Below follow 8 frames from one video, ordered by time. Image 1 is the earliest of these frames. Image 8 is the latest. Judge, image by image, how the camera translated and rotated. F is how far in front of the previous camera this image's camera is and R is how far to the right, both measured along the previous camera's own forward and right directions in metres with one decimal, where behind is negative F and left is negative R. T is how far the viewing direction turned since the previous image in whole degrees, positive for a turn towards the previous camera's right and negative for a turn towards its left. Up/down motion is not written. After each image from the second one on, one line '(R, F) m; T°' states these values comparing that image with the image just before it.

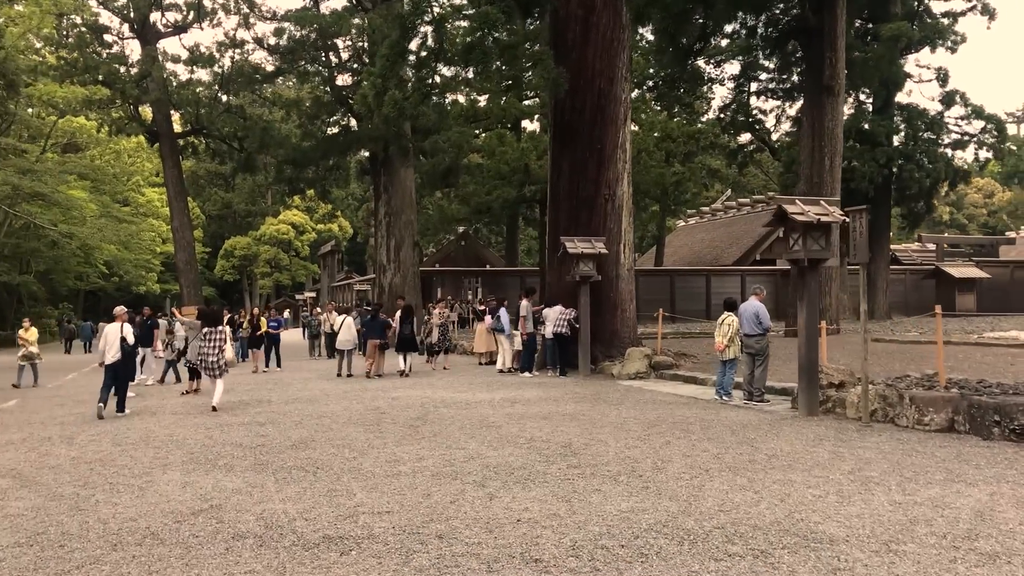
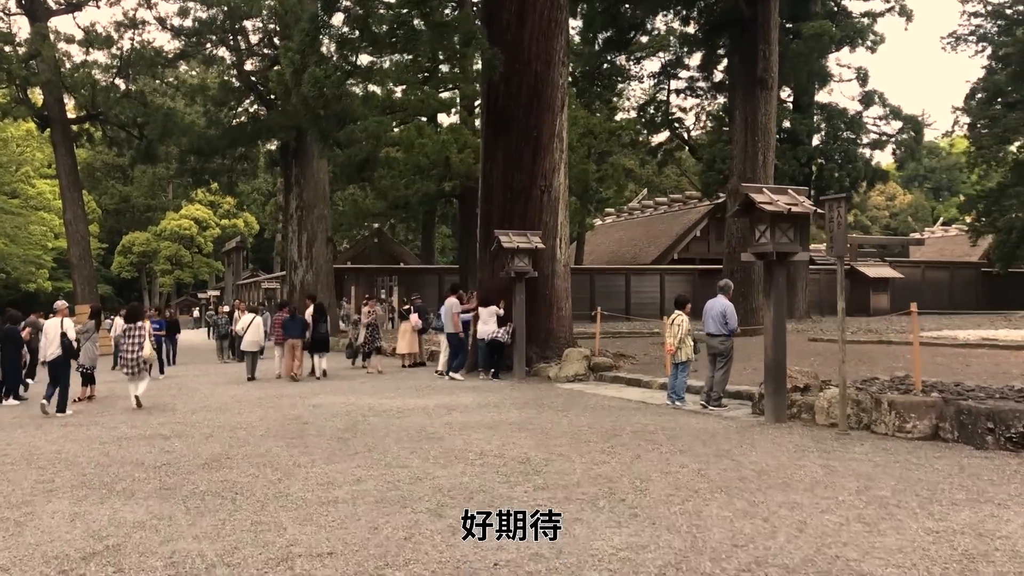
(-0.2, +0.9) m; +5°
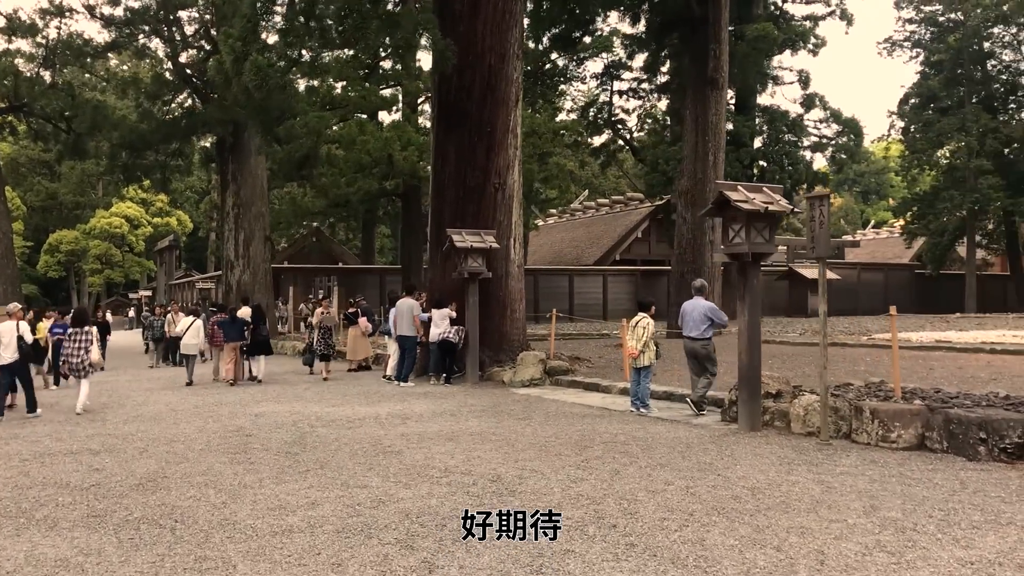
(-0.2, +0.5) m; +4°
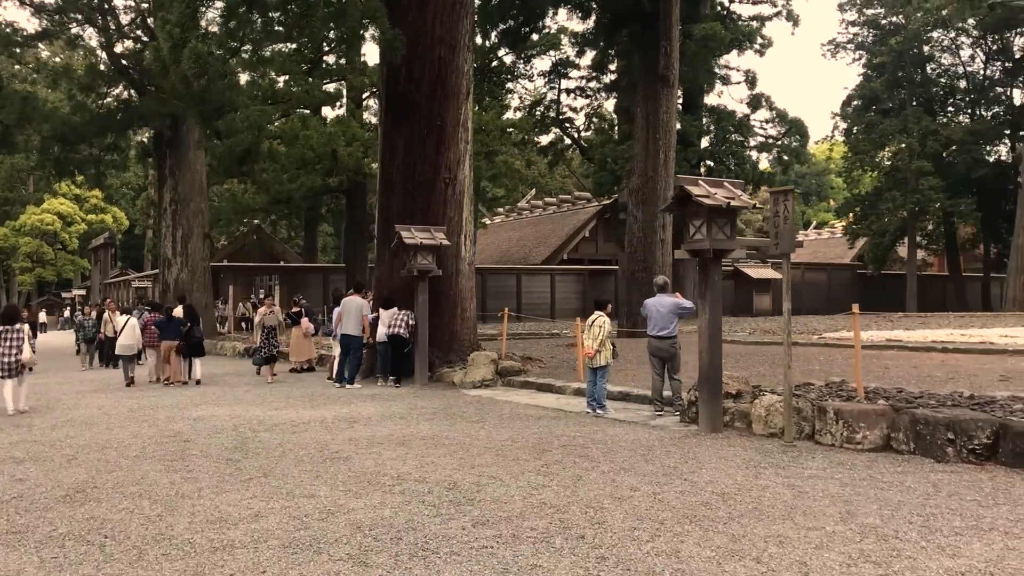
(-0.1, +0.3) m; +3°
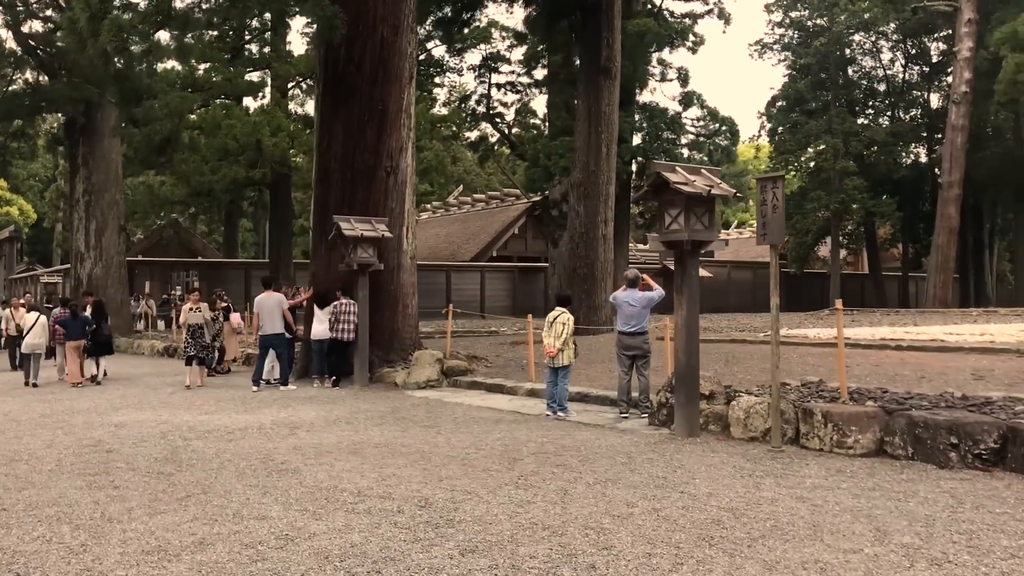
(-0.3, +0.6) m; +5°
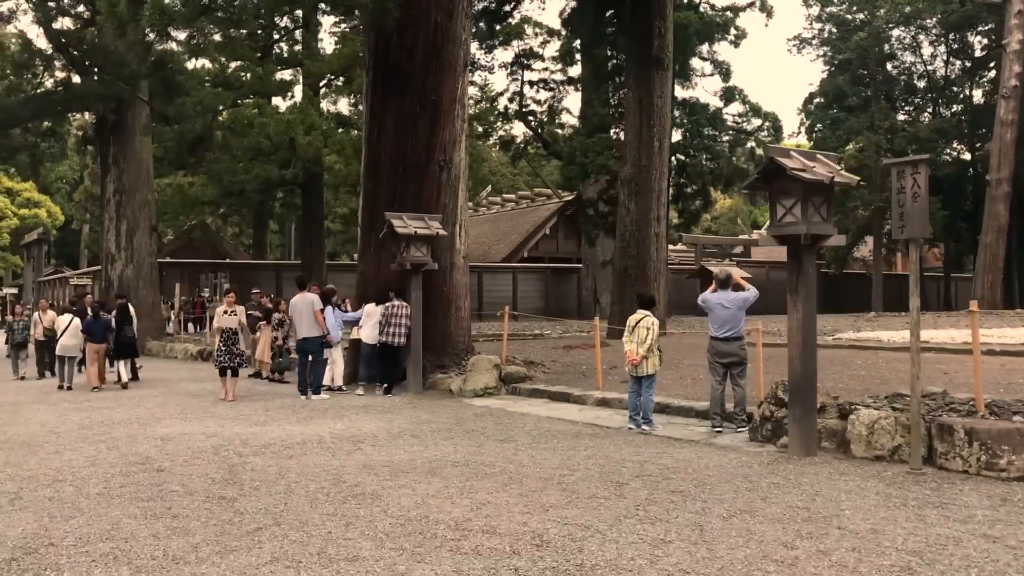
(-0.4, +0.7) m; -1°
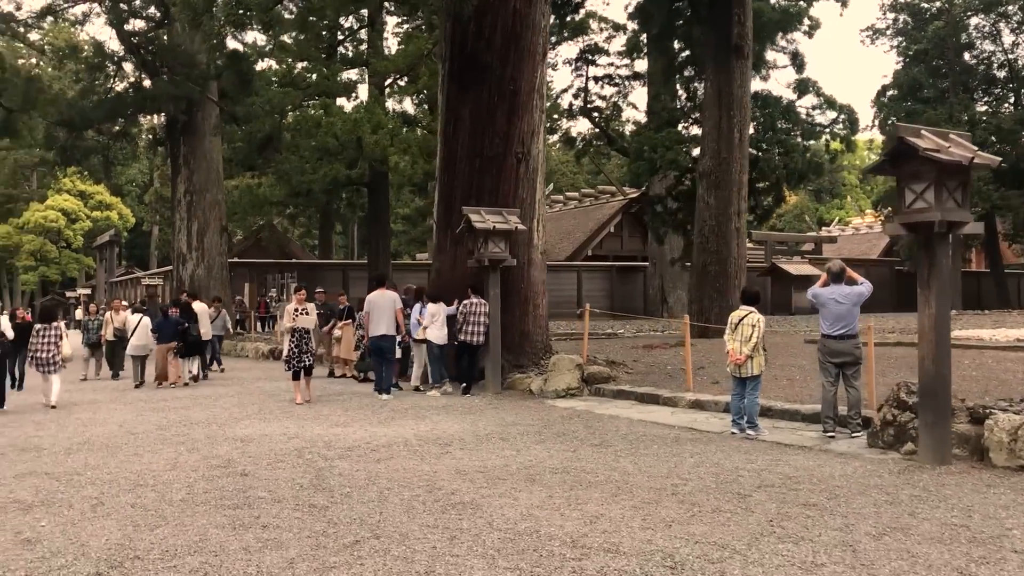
(-0.3, +0.4) m; -3°
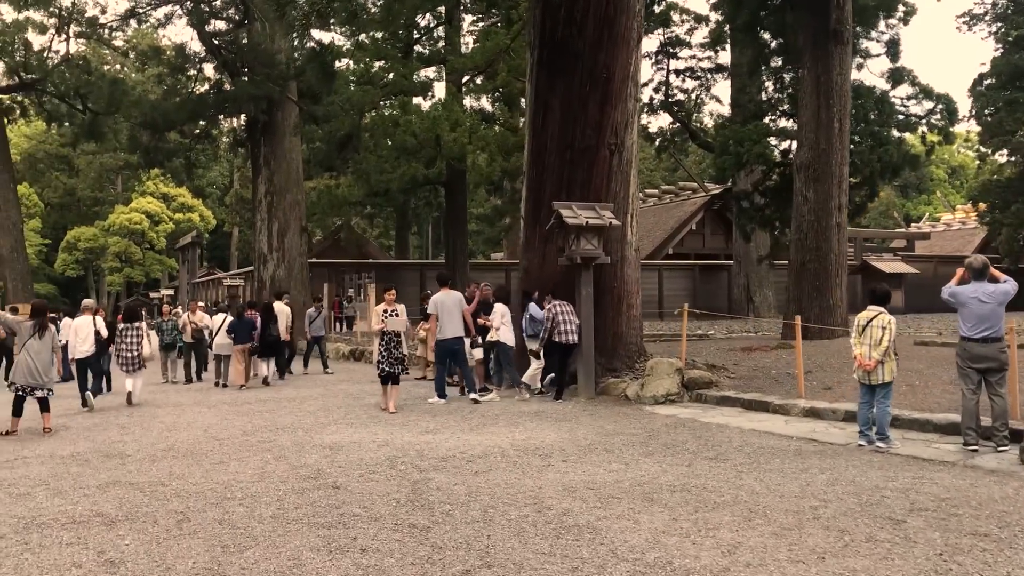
(-0.2, +0.5) m; -4°
